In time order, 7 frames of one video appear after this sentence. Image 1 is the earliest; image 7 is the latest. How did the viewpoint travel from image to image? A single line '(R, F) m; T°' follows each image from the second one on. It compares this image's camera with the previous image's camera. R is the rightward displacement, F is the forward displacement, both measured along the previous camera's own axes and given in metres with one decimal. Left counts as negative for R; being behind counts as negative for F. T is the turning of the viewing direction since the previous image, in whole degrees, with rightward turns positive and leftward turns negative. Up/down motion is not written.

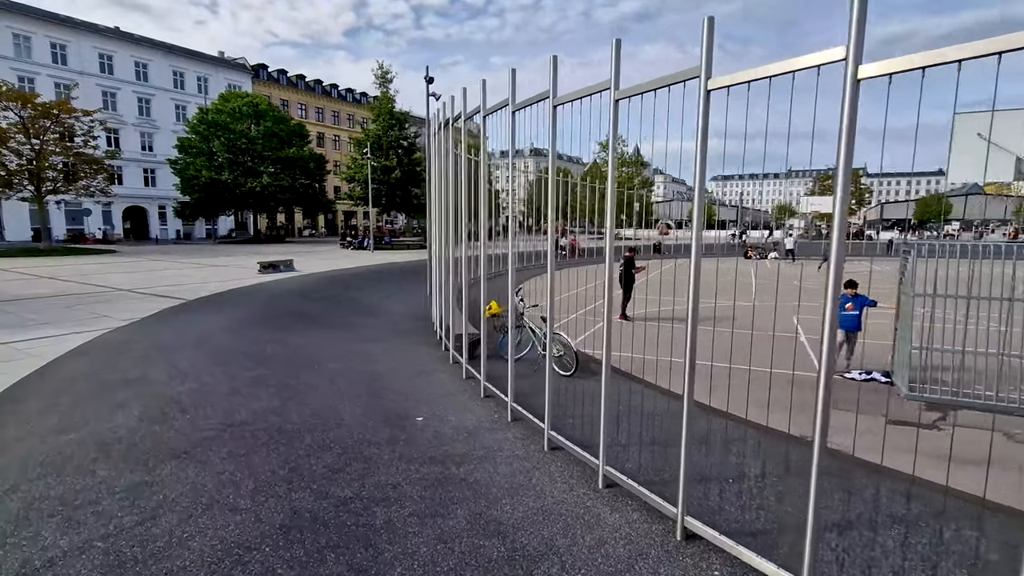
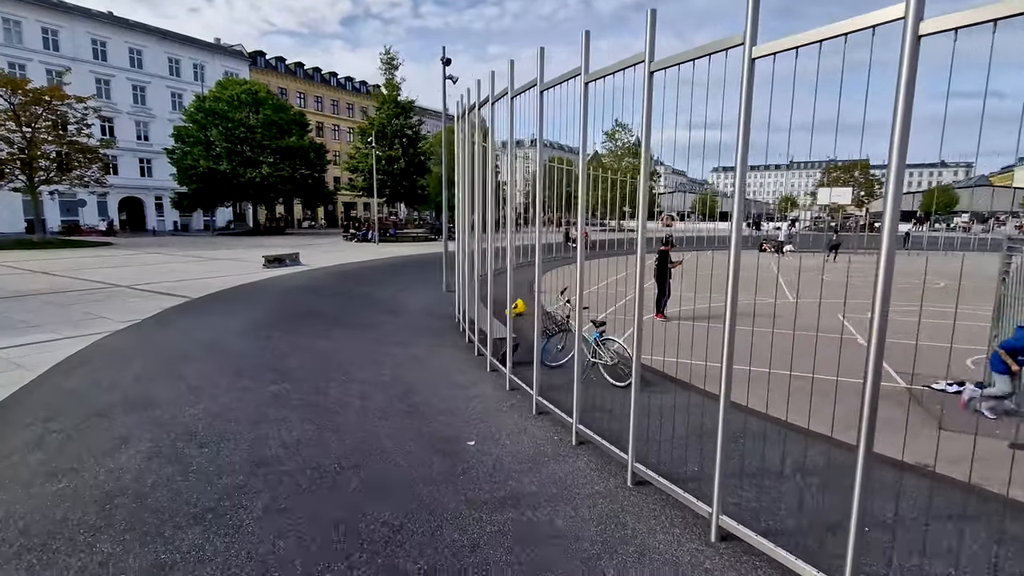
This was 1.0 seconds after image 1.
(-0.4, +0.5) m; 0°
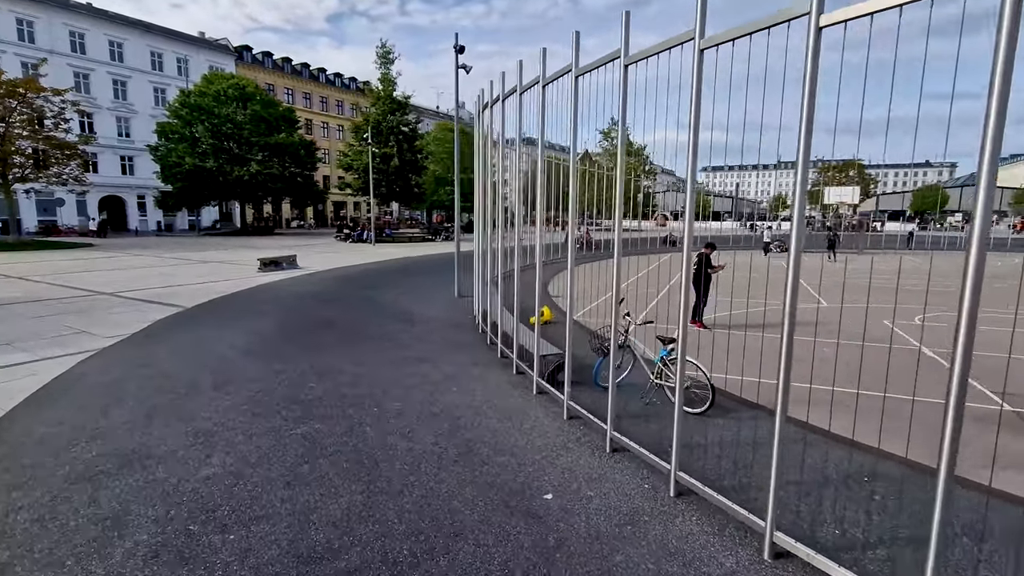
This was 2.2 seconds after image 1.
(-0.5, +0.6) m; +1°
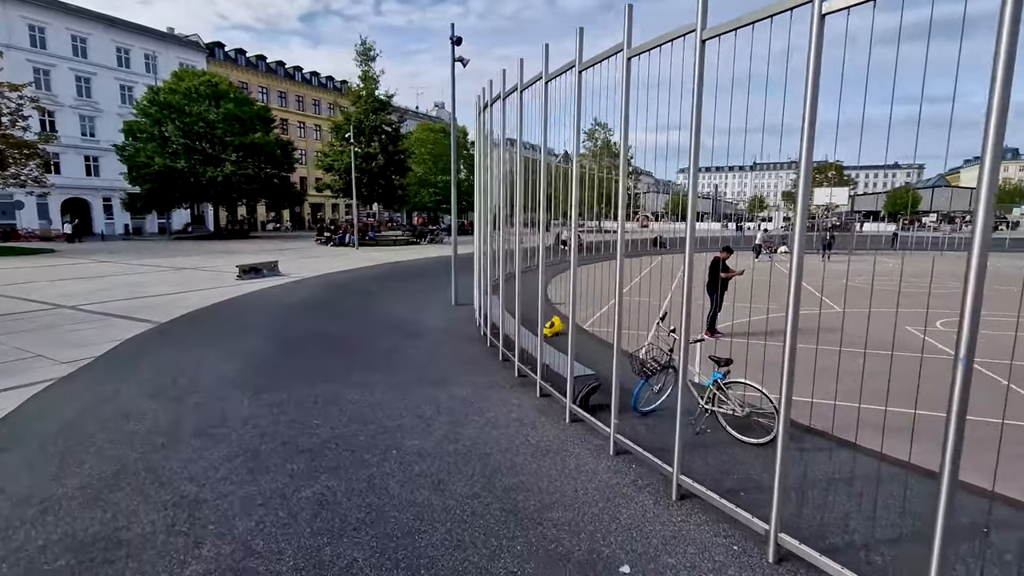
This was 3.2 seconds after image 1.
(-0.4, +0.5) m; +2°
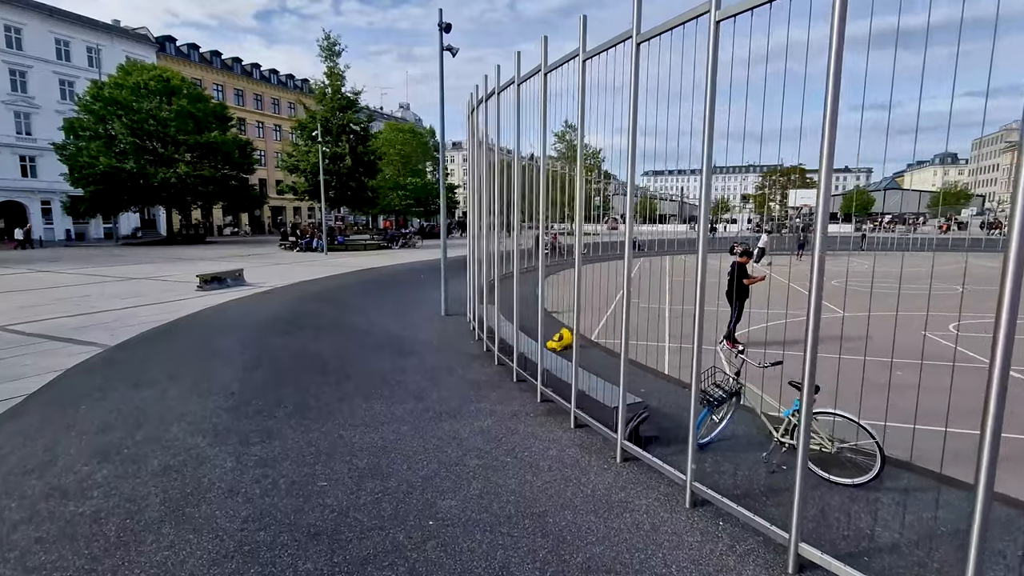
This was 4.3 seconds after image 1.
(-0.5, +0.6) m; +4°
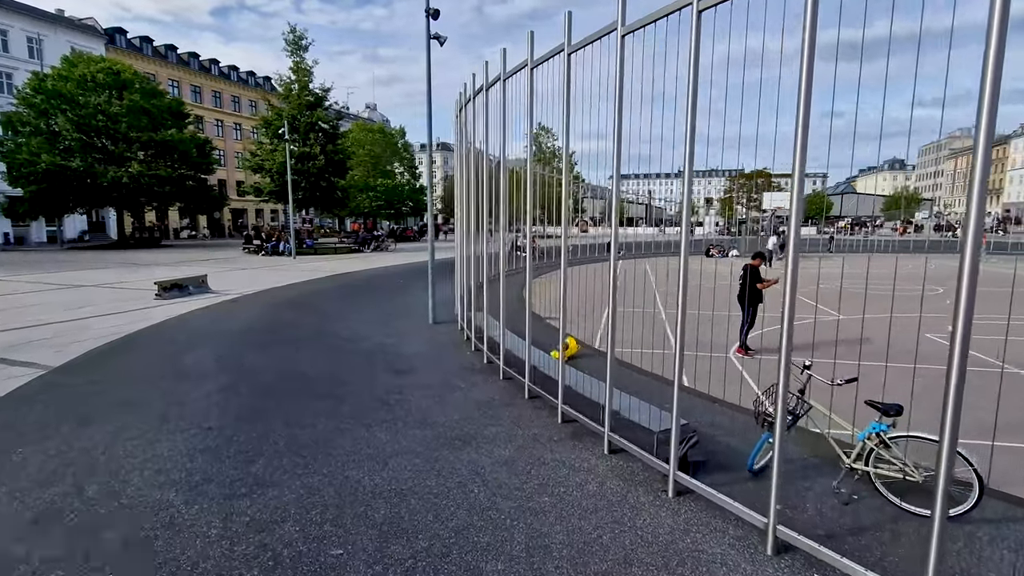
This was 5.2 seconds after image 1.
(-0.4, +0.5) m; +4°
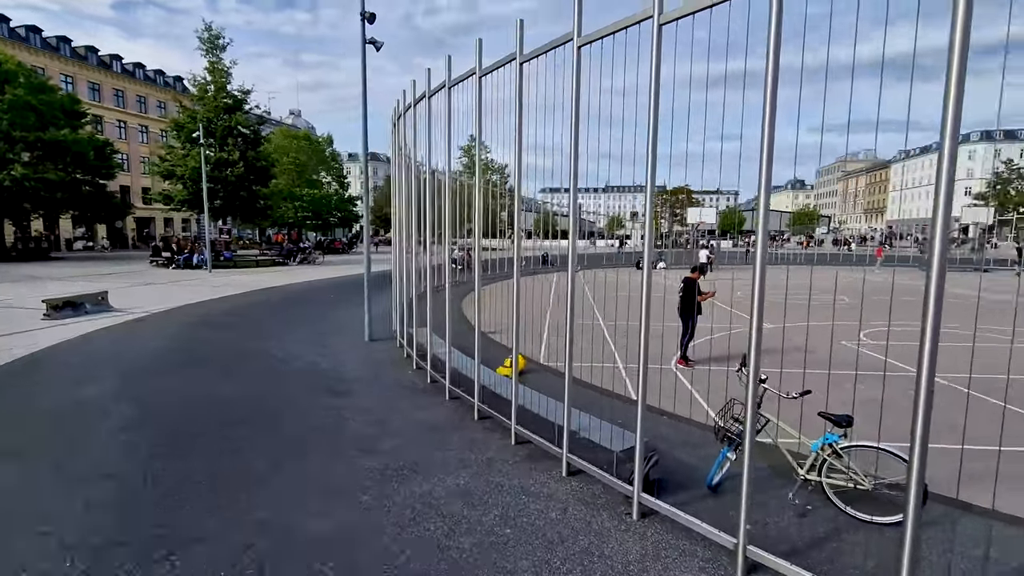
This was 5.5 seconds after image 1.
(-0.1, +0.2) m; +8°
